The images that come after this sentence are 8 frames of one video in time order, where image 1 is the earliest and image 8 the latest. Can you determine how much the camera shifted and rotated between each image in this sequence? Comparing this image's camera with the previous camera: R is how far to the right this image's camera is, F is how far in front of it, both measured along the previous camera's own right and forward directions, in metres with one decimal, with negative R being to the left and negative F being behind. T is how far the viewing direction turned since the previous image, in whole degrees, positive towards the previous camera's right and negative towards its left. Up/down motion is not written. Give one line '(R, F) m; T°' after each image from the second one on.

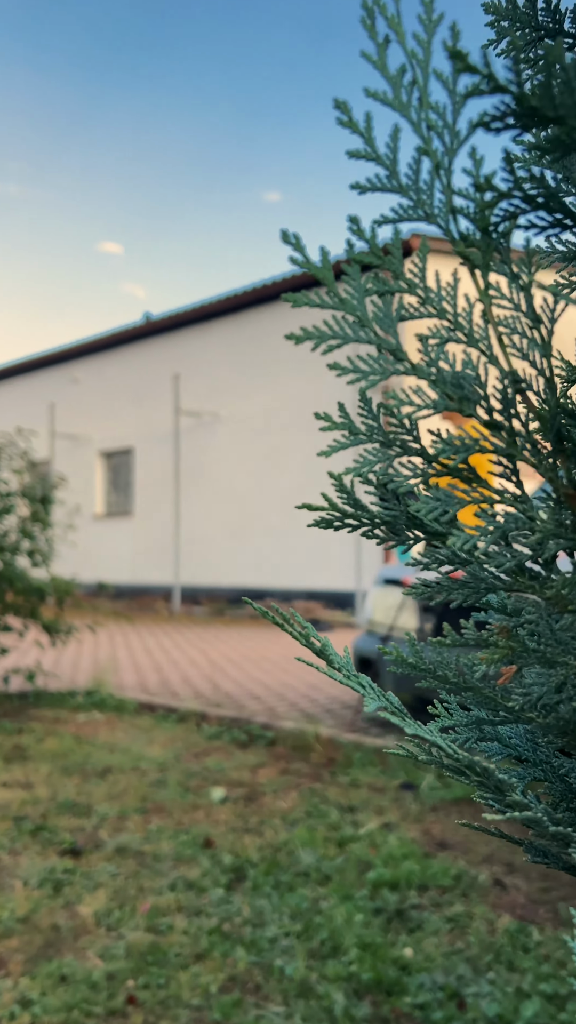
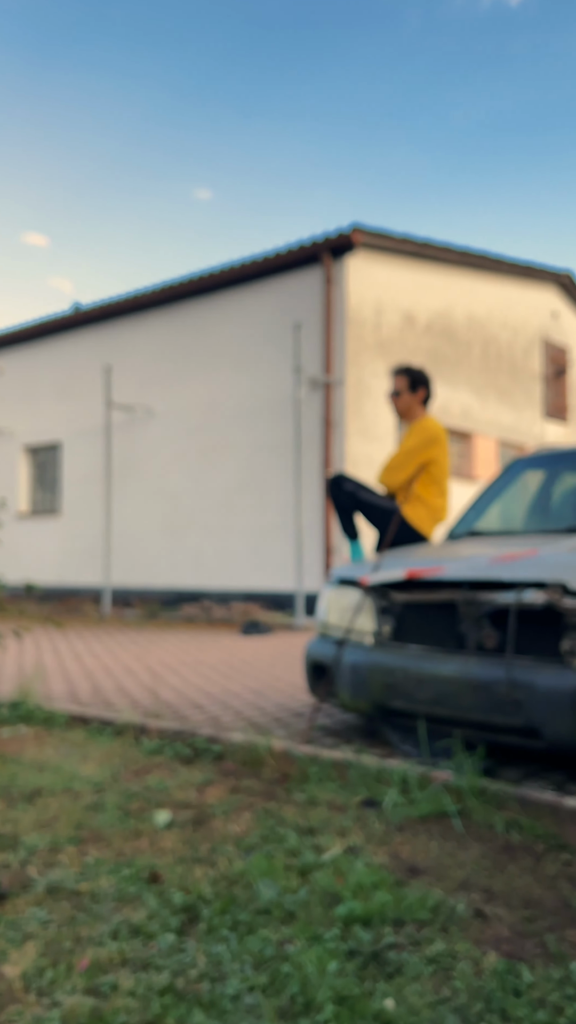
(-0.1, +0.3) m; +5°
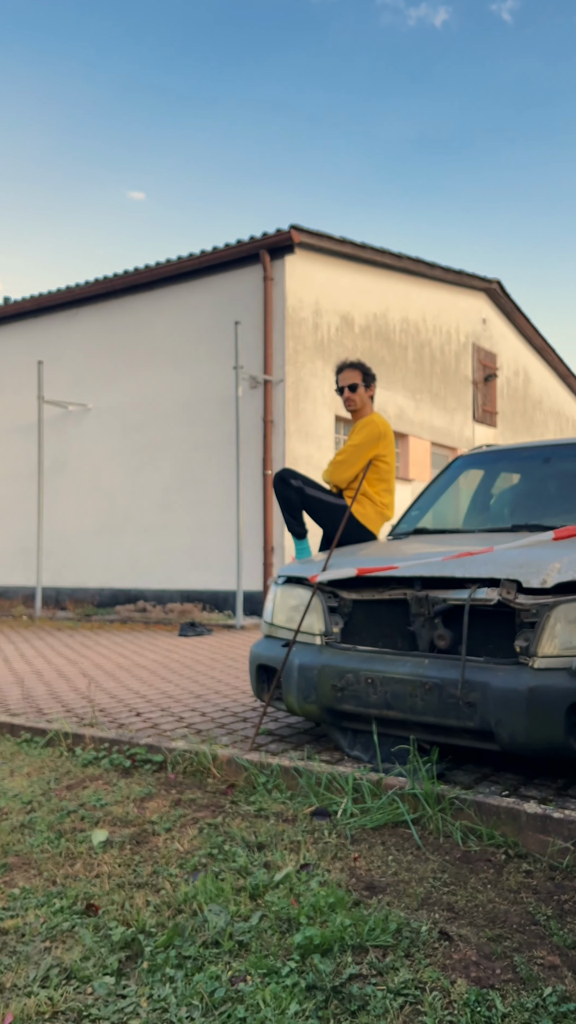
(0.0, +0.2) m; +4°
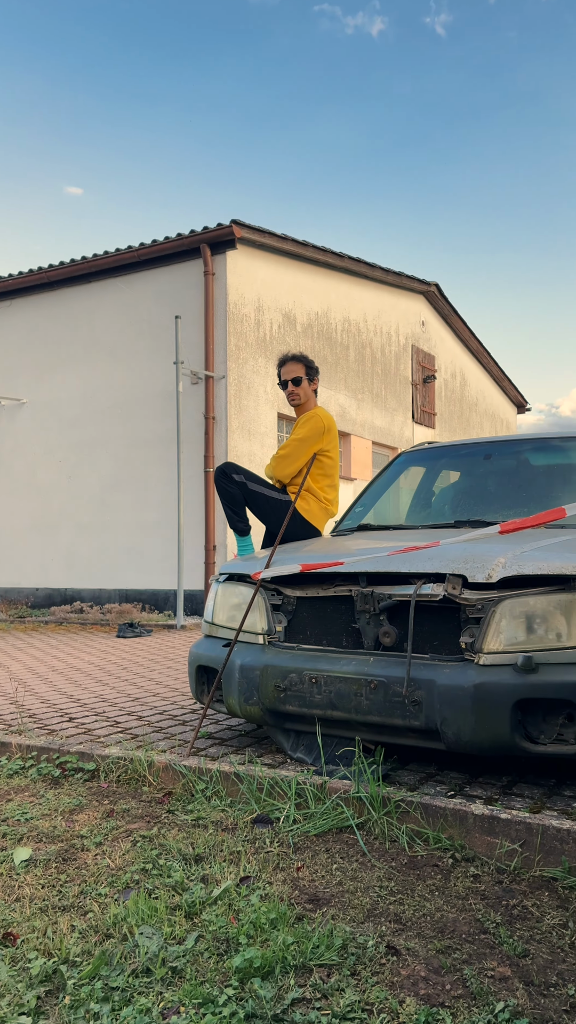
(0.0, +0.1) m; +4°
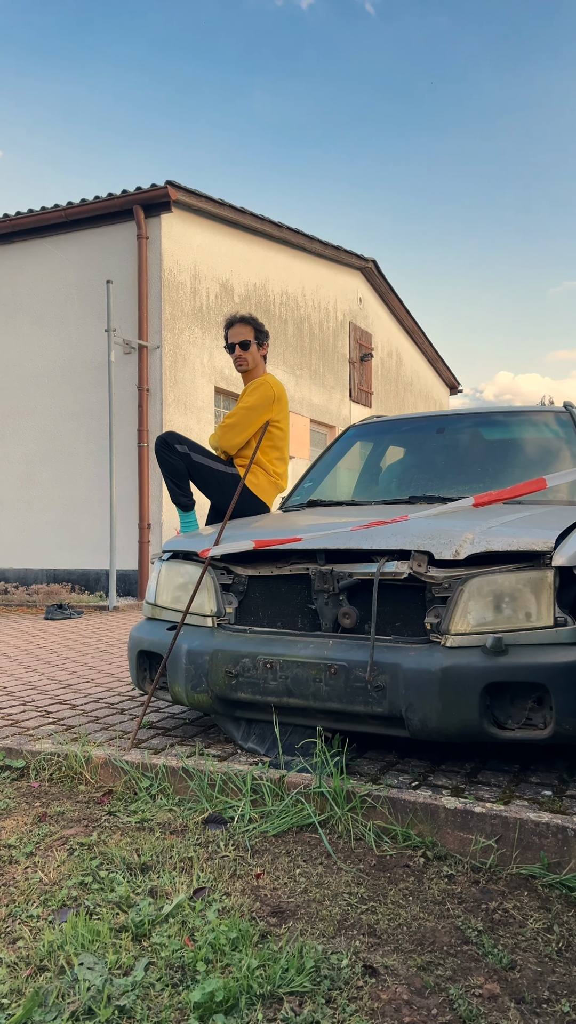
(-0.1, +0.3) m; +5°
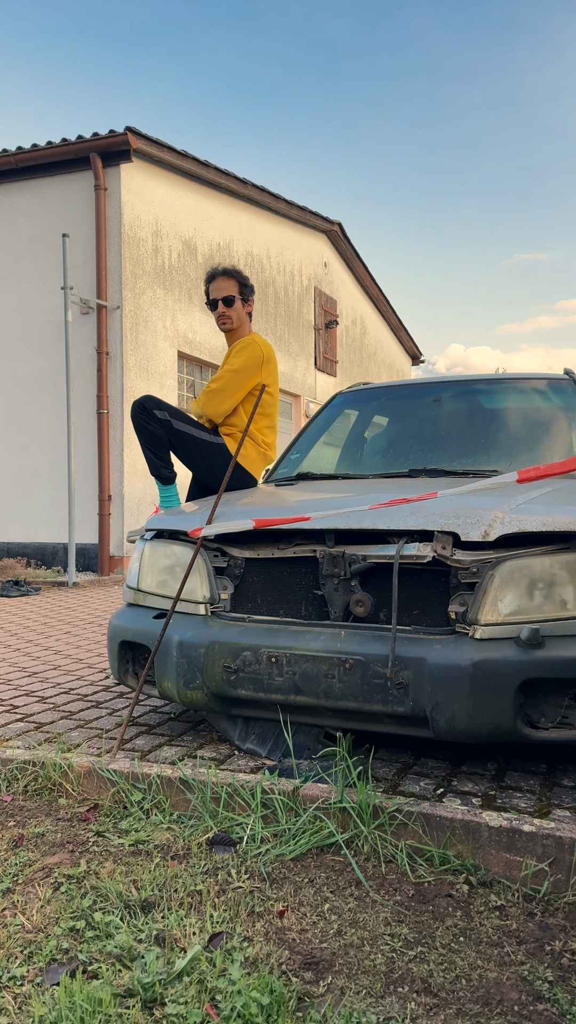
(-0.2, +0.4) m; +3°
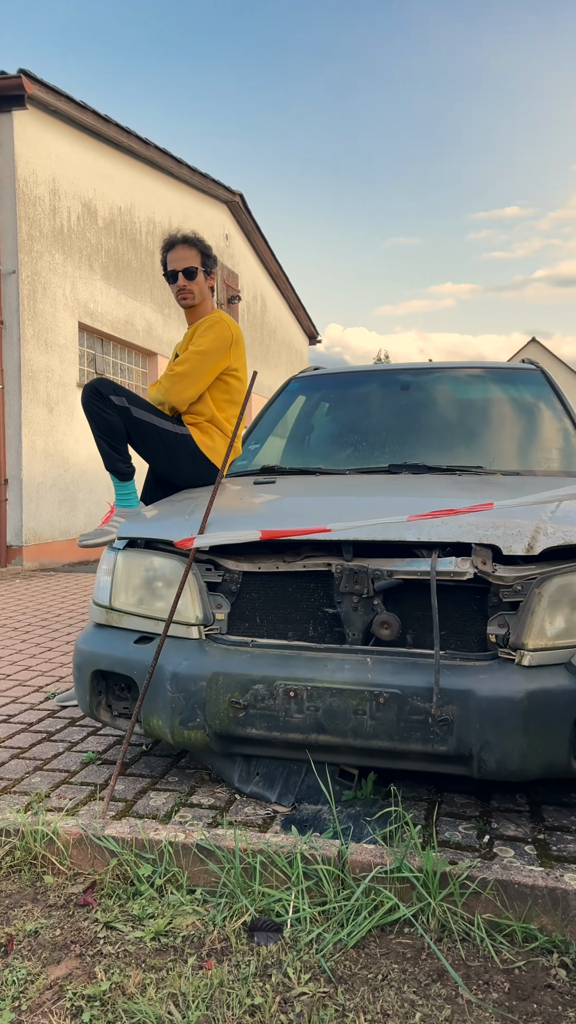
(-0.4, +0.4) m; +8°
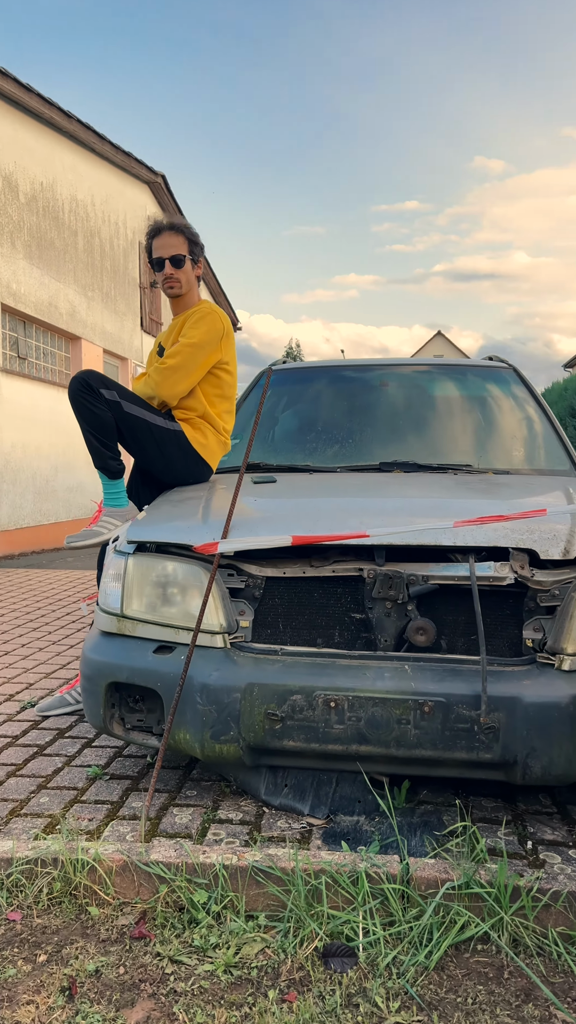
(-0.4, +0.1) m; +6°
